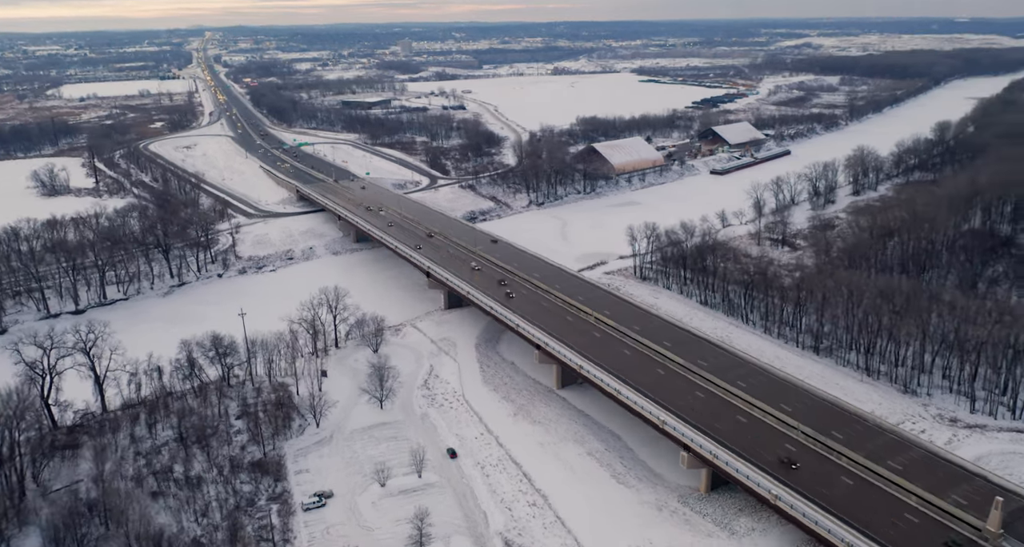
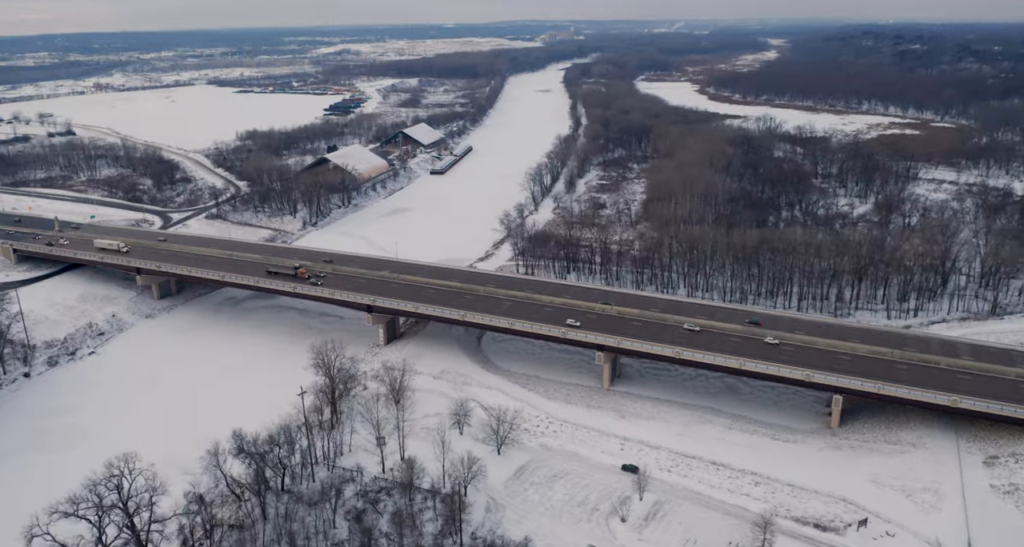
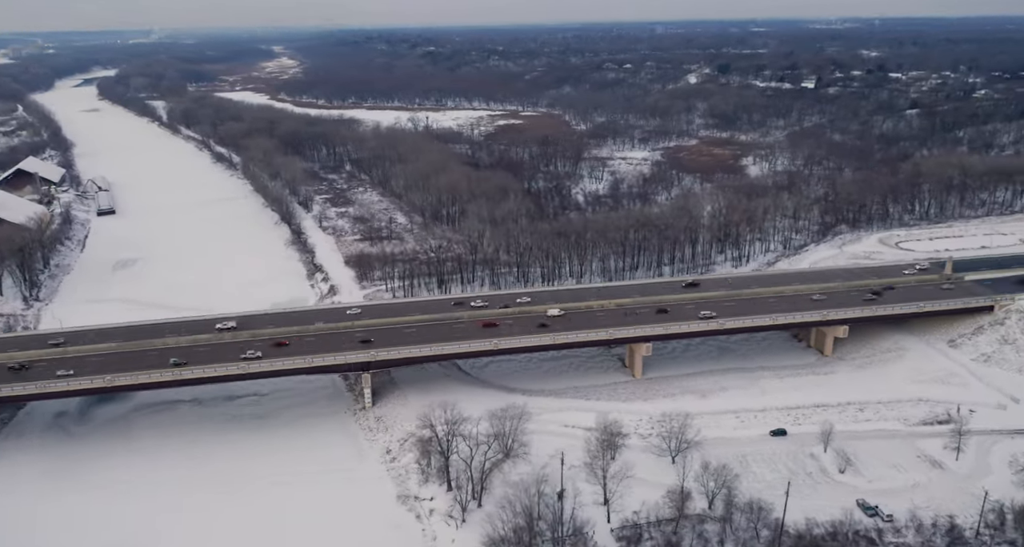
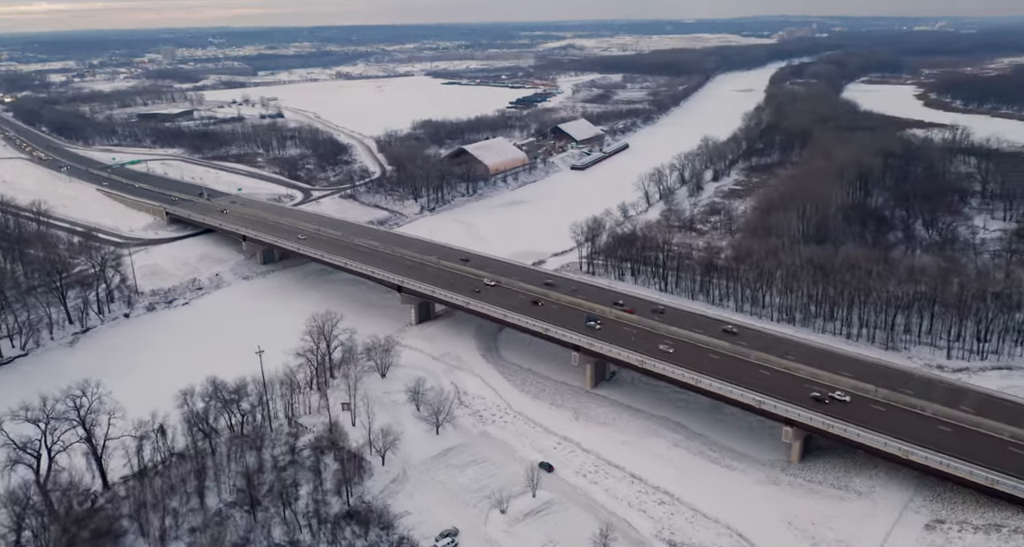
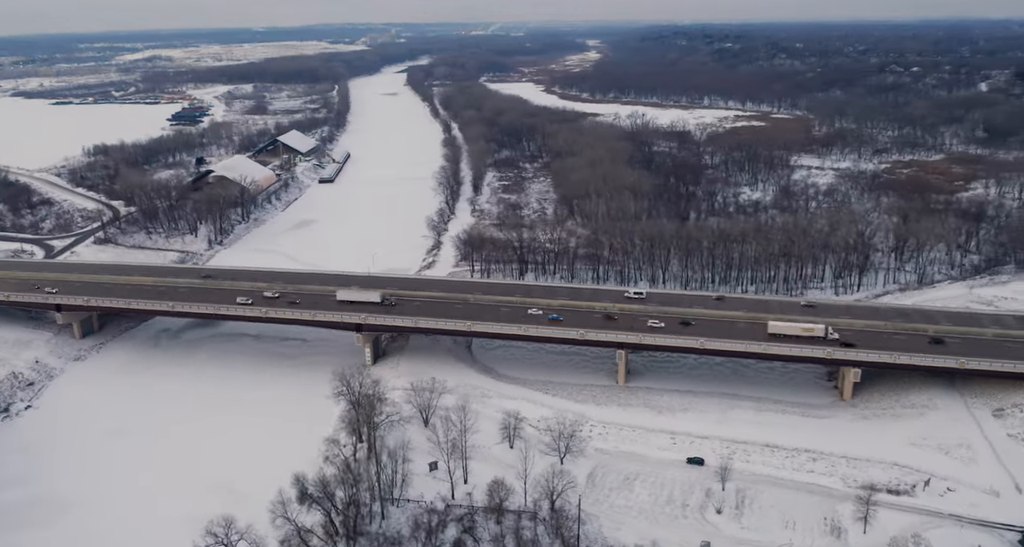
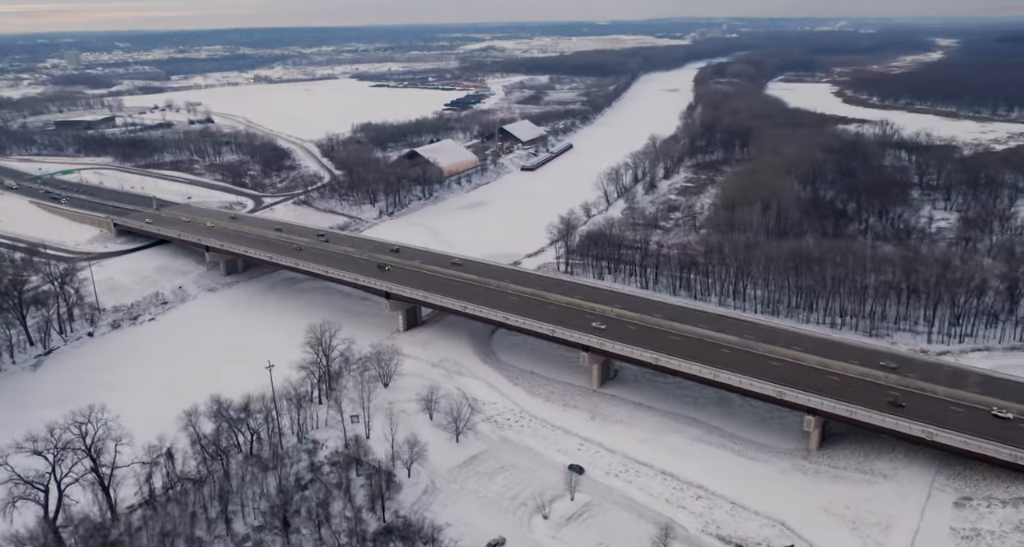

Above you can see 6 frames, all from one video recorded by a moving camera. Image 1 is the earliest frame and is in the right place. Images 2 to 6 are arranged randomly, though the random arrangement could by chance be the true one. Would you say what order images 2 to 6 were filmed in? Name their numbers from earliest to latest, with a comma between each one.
4, 6, 2, 5, 3
